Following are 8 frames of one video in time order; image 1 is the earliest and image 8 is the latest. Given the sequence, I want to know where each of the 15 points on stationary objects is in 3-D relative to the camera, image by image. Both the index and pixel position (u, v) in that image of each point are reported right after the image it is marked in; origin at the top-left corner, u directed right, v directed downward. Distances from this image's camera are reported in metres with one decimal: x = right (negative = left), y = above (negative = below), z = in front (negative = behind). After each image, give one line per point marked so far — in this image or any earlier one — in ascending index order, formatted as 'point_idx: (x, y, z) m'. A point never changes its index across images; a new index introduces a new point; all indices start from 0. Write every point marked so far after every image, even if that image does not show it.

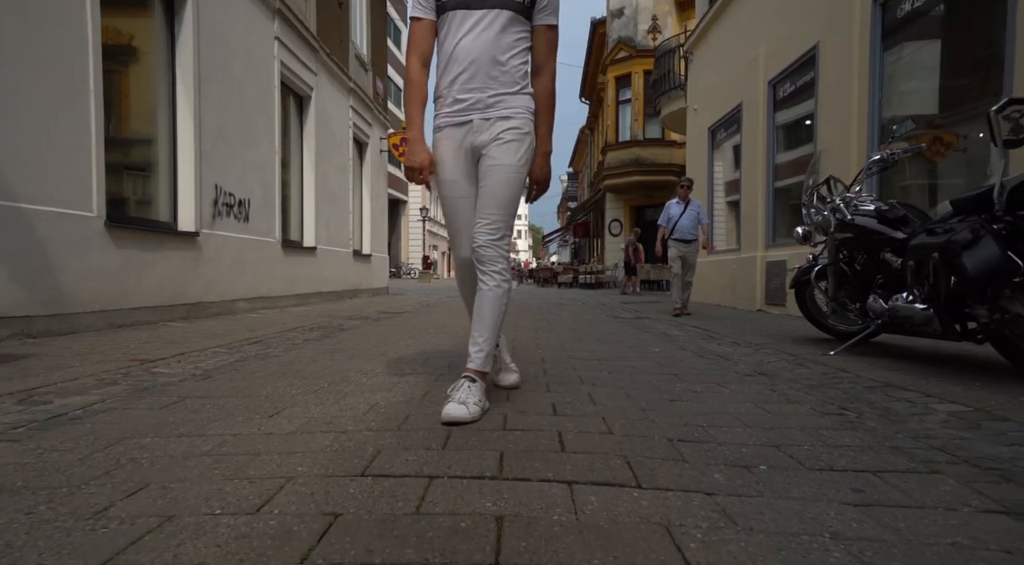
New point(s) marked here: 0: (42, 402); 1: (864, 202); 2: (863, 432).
0: (-2.1, -0.5, +2.7) m
1: (+2.5, +0.6, +4.3) m
2: (+1.3, -0.5, +2.2) m
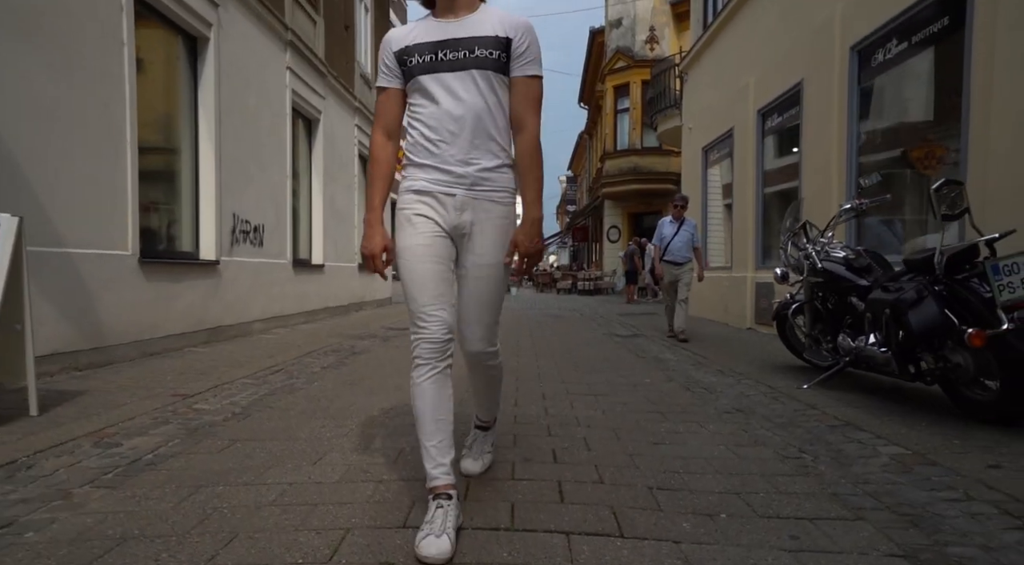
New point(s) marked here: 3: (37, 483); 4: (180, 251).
0: (-2.0, -0.8, +3.1) m
1: (+2.5, +0.3, +4.7) m
2: (+1.3, -0.9, +2.6) m
3: (-2.0, -0.8, +2.5) m
4: (-3.7, +0.4, +6.6) m
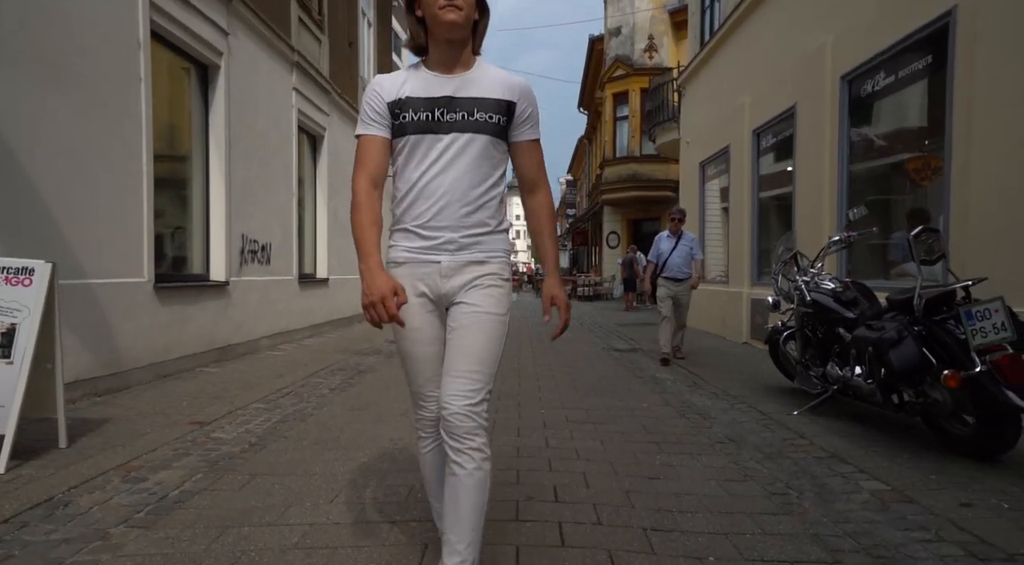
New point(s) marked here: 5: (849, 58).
0: (-2.0, -1.1, +3.3) m
1: (+2.5, 0.0, +4.9) m
2: (+1.3, -1.1, +2.8) m
3: (-2.0, -1.1, +2.7) m
4: (-3.6, +0.1, +6.8) m
5: (+3.7, +2.4, +6.5) m
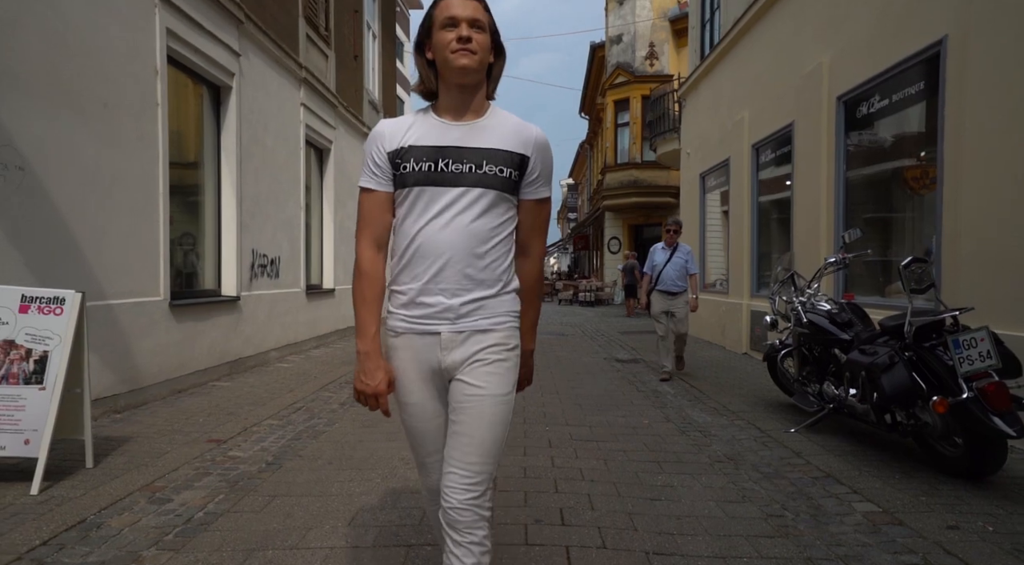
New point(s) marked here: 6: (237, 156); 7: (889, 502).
0: (-2.0, -1.3, +3.4) m
1: (+2.6, -0.2, +5.0) m
2: (+1.4, -1.3, +3.0) m
3: (-1.9, -1.2, +2.9) m
4: (-3.6, -0.1, +7.0) m
5: (+3.7, +2.3, +6.7) m
6: (-3.4, +1.5, +7.4) m
7: (+2.1, -1.2, +3.4) m
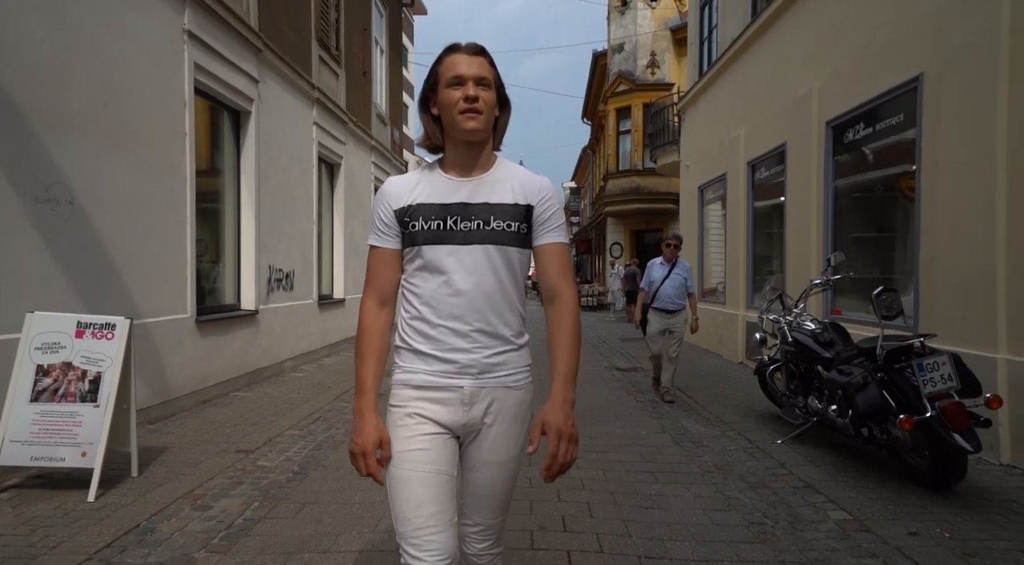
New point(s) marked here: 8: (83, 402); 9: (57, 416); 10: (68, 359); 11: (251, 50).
0: (-1.9, -1.4, +3.8) m
1: (+2.6, -0.3, +5.4) m
2: (+1.4, -1.5, +3.3) m
3: (-1.9, -1.4, +3.3) m
4: (-3.5, -0.3, +7.4) m
5: (+3.8, +2.1, +7.0) m
6: (-3.3, +1.4, +7.8) m
7: (+2.2, -1.4, +3.8) m
8: (-2.7, -0.8, +3.8) m
9: (-2.9, -0.8, +3.8) m
10: (-2.9, -0.5, +3.9) m
11: (-3.3, +2.9, +7.5) m
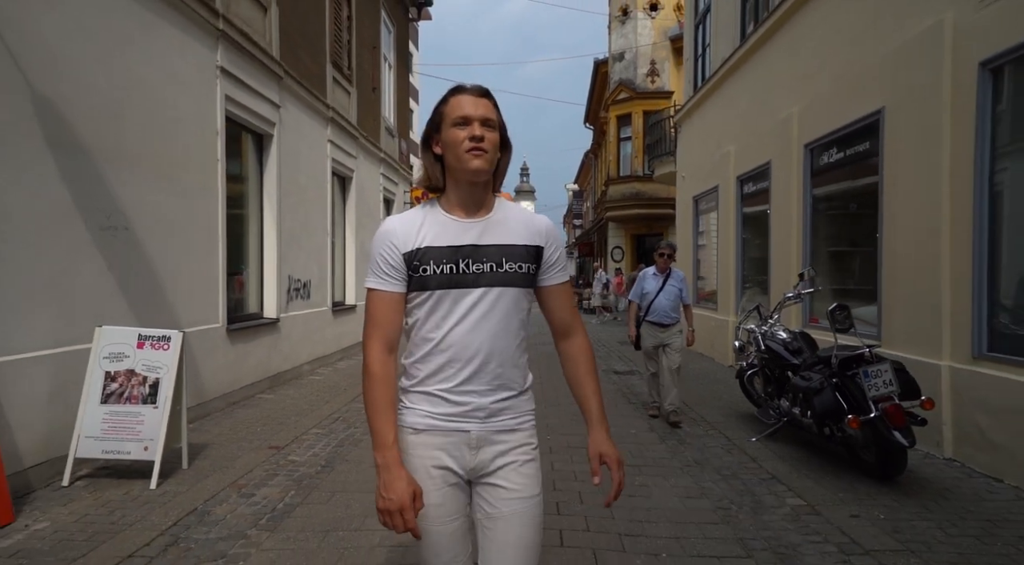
0: (-1.9, -1.6, +4.4) m
1: (+2.7, -0.5, +6.0) m
2: (+1.4, -1.6, +3.9) m
3: (-1.9, -1.6, +3.9) m
4: (-3.5, -0.4, +8.0) m
5: (+3.8, +1.9, +7.6) m
6: (-3.3, +1.2, +8.4) m
7: (+2.2, -1.6, +4.4) m
8: (-2.7, -0.9, +4.4) m
9: (-2.9, -1.0, +4.4) m
10: (-2.8, -0.6, +4.5) m
11: (-3.2, +2.8, +8.1) m
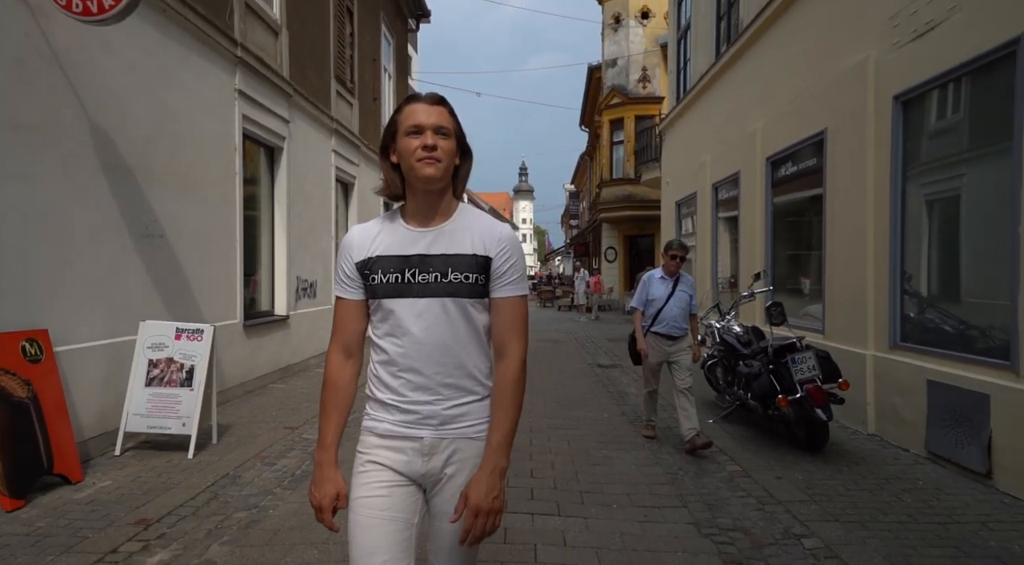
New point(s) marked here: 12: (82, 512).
0: (-2.1, -1.6, +5.2) m
1: (+2.5, -0.5, +6.8) m
2: (+1.3, -1.6, +4.7) m
3: (-2.0, -1.6, +4.7) m
4: (-3.7, -0.4, +8.8) m
5: (+3.6, +1.9, +8.4) m
6: (-3.4, +1.2, +9.2) m
7: (+2.0, -1.6, +5.1) m
8: (-2.9, -0.9, +5.2) m
9: (-3.0, -1.0, +5.2) m
10: (-3.0, -0.6, +5.3) m
11: (-3.4, +2.8, +8.9) m
12: (-2.8, -1.5, +3.9) m
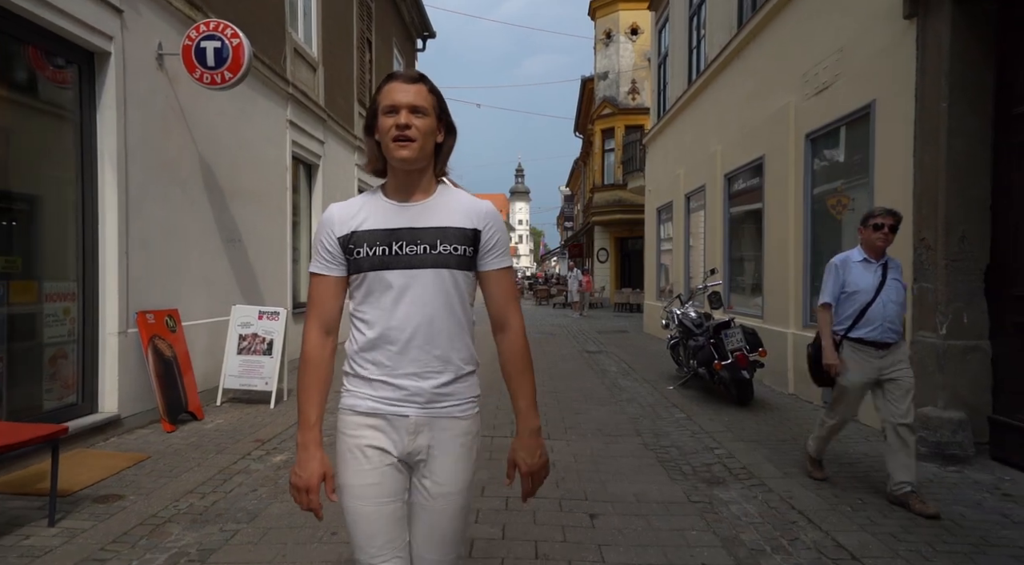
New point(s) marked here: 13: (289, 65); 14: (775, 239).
0: (-2.0, -1.5, +6.9) m
1: (+2.5, -0.4, +8.5) m
2: (+1.3, -1.5, +6.4) m
3: (-2.0, -1.5, +6.3) m
4: (-3.7, -0.3, +10.4) m
5: (+3.6, +2.0, +10.1) m
6: (-3.4, +1.3, +10.8) m
7: (+2.1, -1.5, +6.8) m
8: (-2.8, -0.8, +6.9) m
9: (-3.0, -0.9, +6.8) m
10: (-3.0, -0.6, +6.9) m
11: (-3.4, +2.8, +10.6) m
12: (-2.8, -1.4, +5.6) m
13: (-3.4, +3.3, +9.2) m
14: (+3.5, +0.6, +8.2) m
